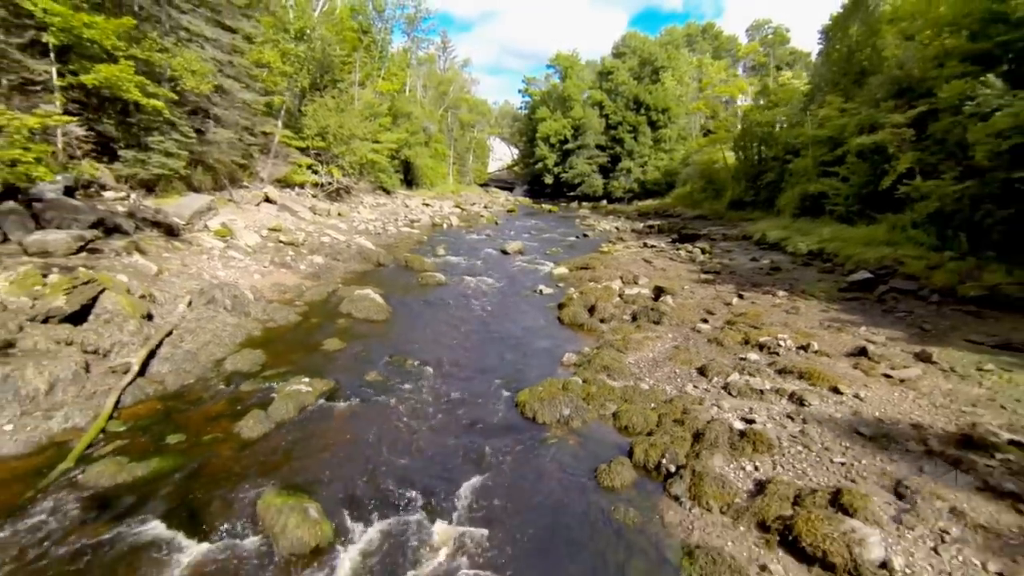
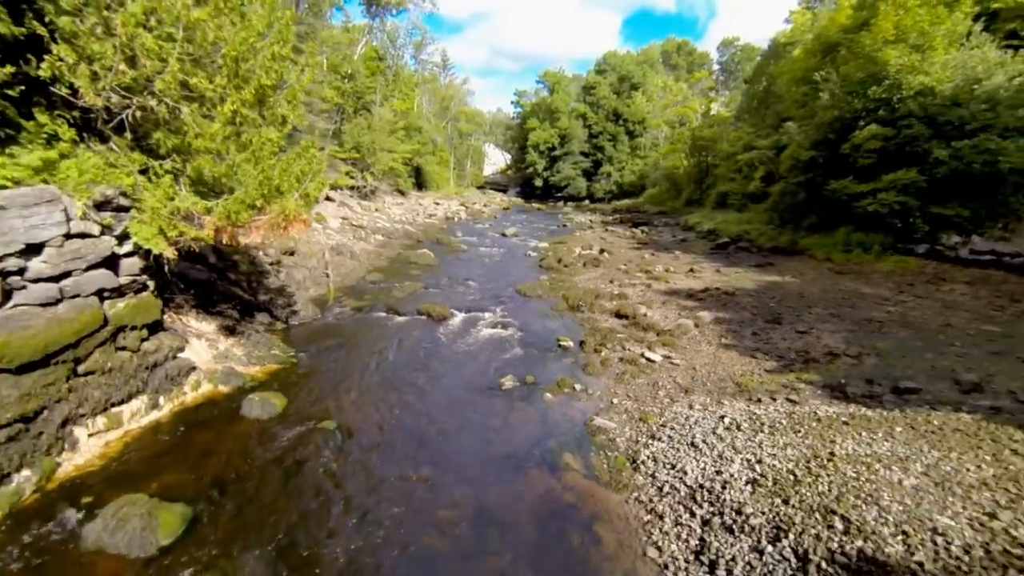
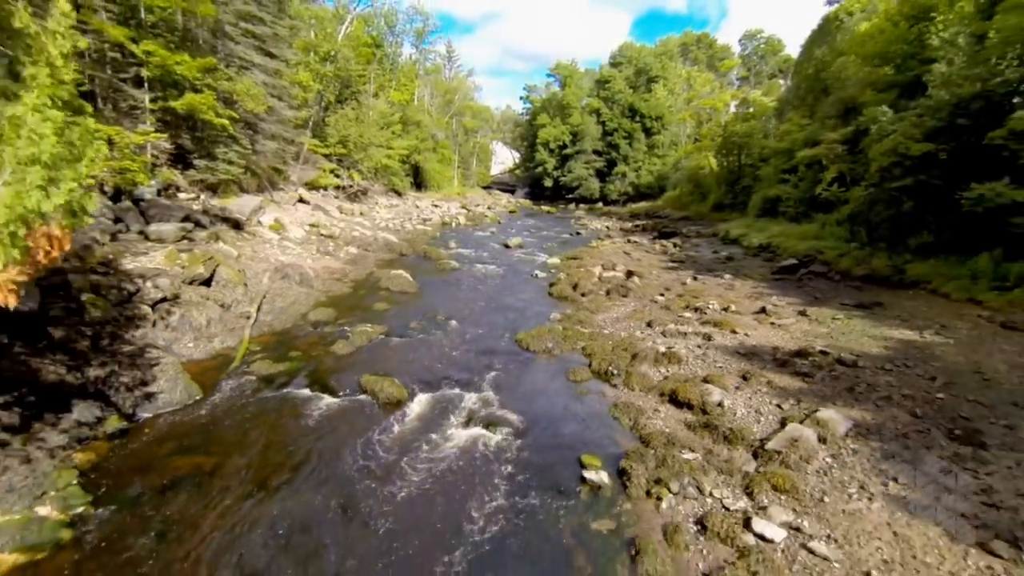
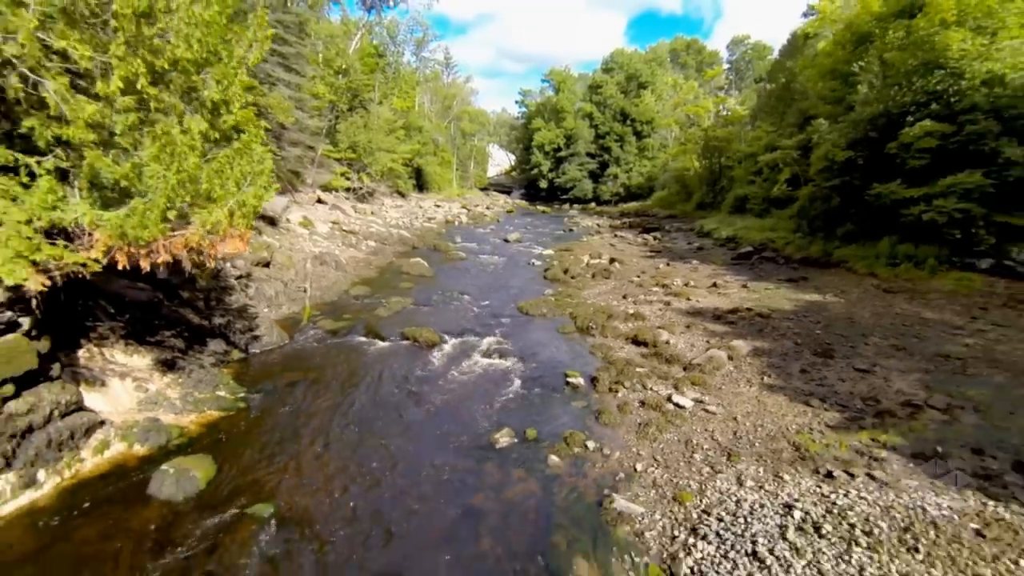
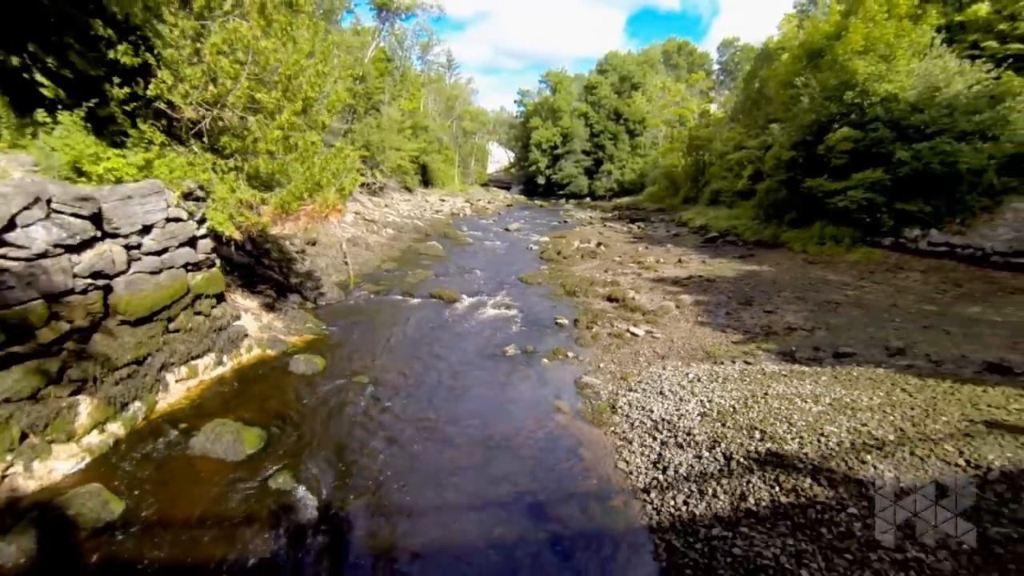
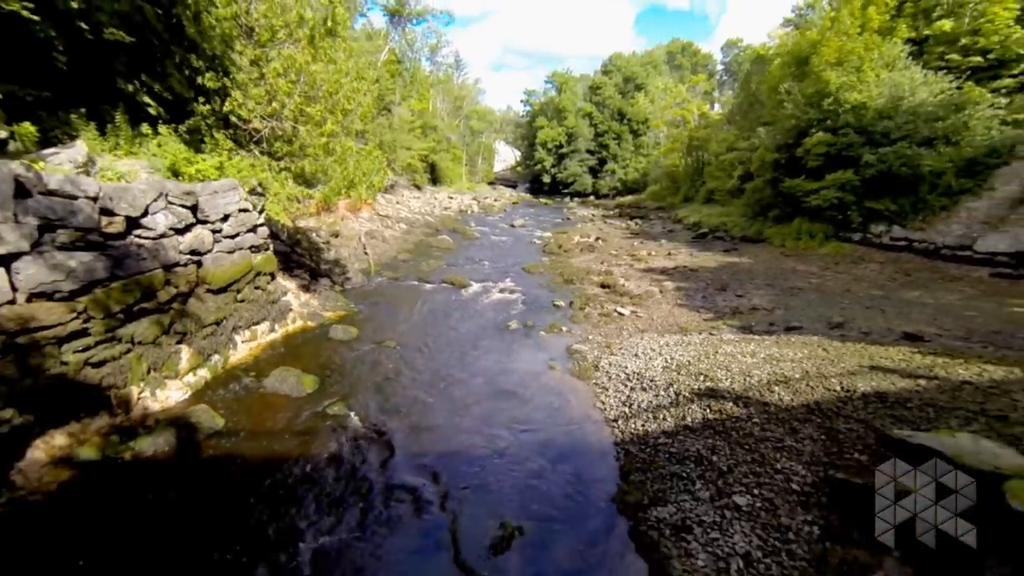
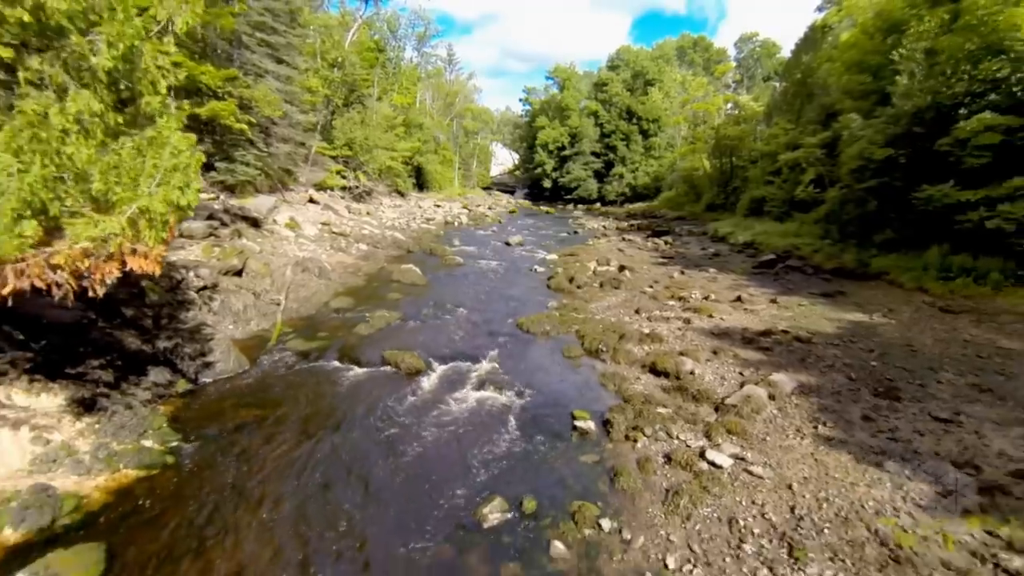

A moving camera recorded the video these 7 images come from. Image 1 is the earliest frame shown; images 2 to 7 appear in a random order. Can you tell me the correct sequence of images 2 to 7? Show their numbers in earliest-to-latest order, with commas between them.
3, 7, 4, 2, 5, 6
